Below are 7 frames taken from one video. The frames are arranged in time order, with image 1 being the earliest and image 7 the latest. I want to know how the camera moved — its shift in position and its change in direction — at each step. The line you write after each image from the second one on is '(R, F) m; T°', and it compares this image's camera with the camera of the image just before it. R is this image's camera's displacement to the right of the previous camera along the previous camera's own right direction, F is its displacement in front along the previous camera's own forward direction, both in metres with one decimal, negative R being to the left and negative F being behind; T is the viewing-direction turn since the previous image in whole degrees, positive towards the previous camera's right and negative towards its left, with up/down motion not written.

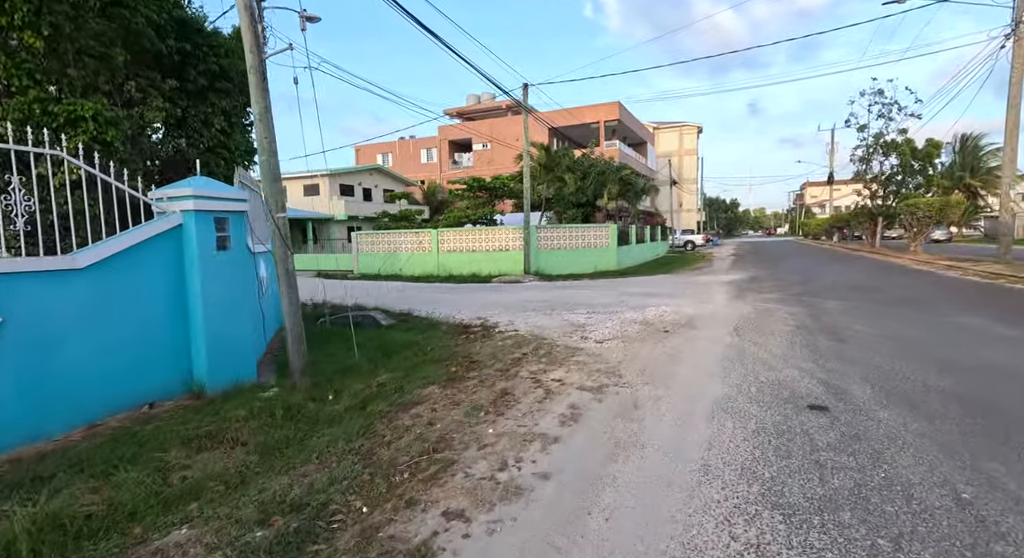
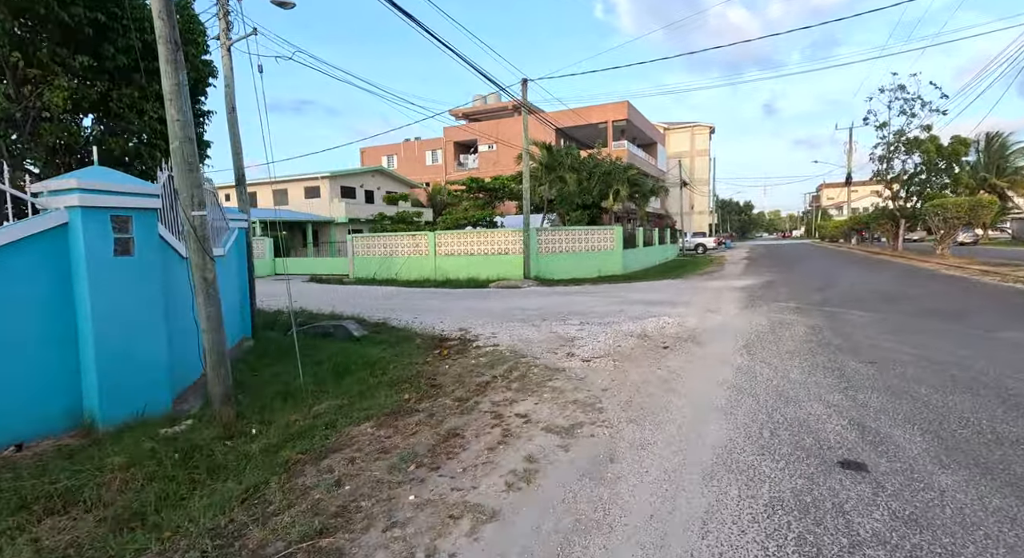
(+0.5, +1.0) m; -1°
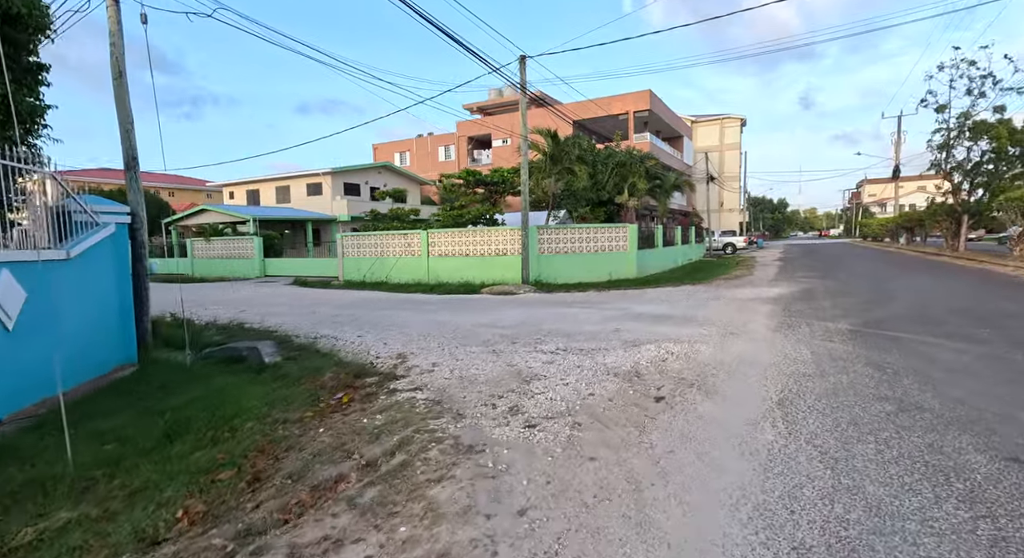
(+1.0, +2.2) m; -3°
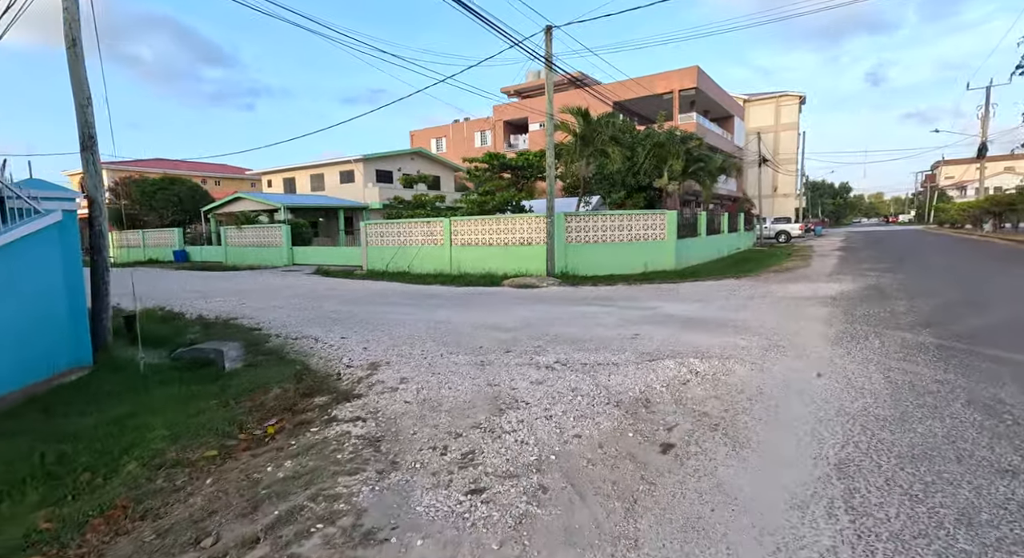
(+0.6, +1.2) m; -5°
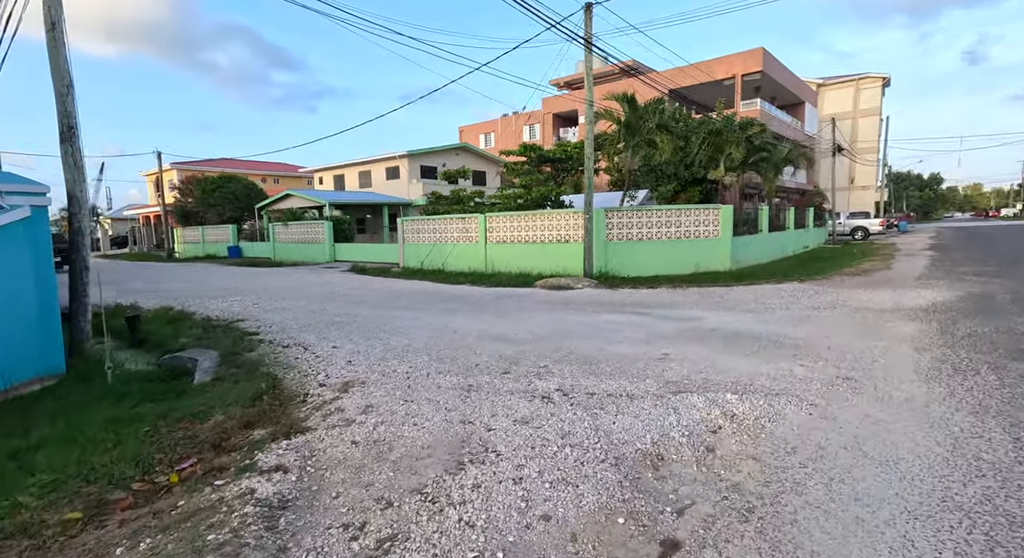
(+0.6, +1.1) m; -6°
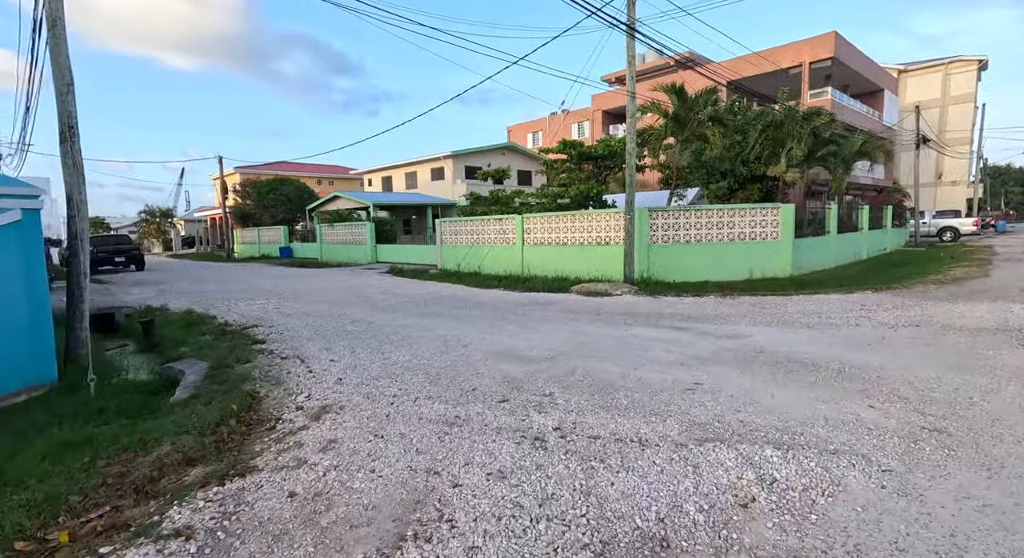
(+0.5, +0.8) m; -6°
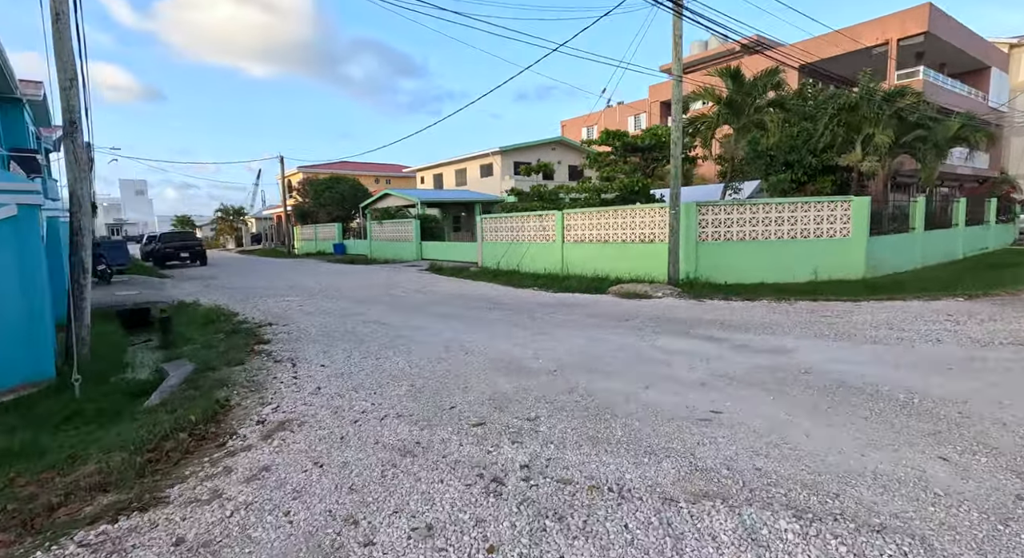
(+0.7, +0.7) m; -7°
